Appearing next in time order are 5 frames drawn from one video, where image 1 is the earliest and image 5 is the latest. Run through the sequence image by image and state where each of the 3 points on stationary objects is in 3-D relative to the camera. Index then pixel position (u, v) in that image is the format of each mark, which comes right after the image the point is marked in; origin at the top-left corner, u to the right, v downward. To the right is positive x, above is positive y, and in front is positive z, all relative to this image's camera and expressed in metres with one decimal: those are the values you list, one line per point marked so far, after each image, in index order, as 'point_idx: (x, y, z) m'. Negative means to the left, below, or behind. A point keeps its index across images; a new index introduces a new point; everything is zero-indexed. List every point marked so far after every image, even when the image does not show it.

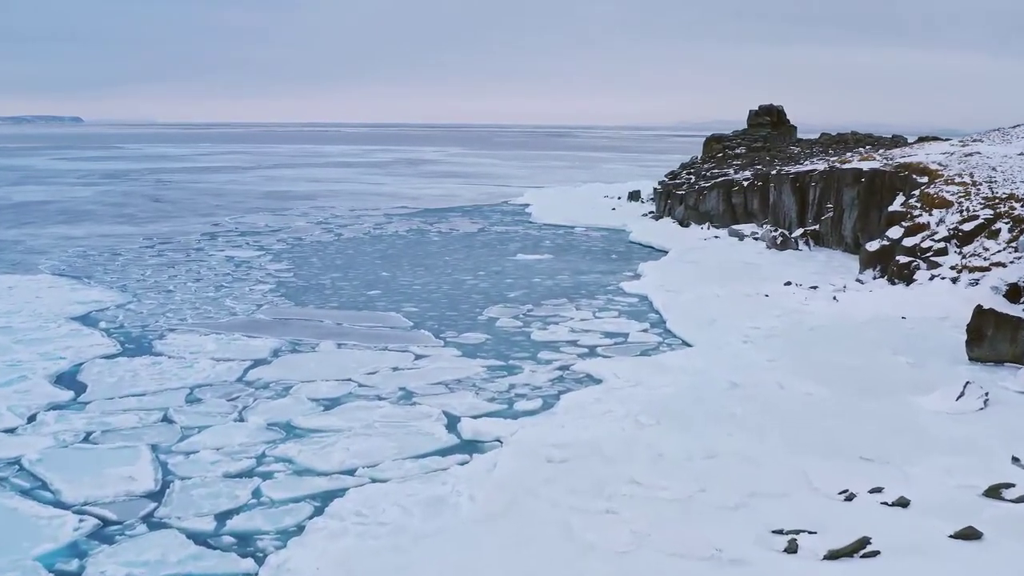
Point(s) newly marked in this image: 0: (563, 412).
0: (+0.5, -1.2, +7.8) m
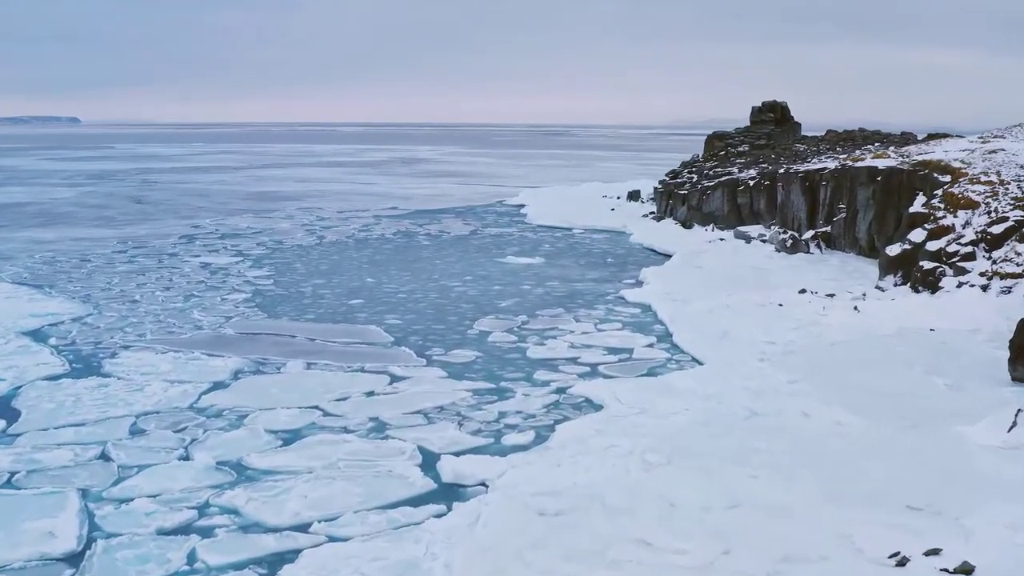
0: (+0.4, -1.3, +6.8) m
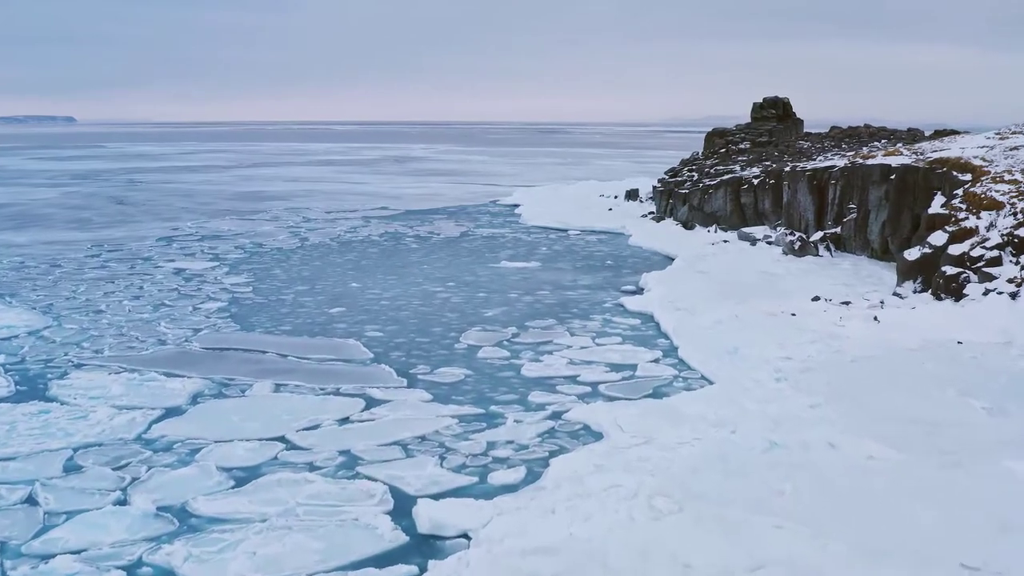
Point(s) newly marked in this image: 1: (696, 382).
0: (+0.3, -1.4, +5.9) m
1: (+1.9, -1.0, +8.3) m
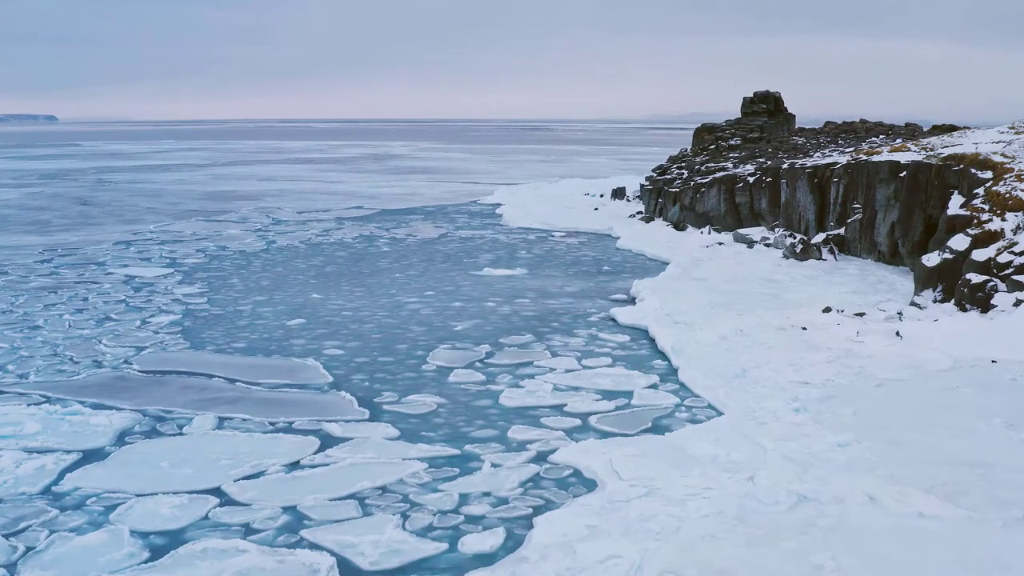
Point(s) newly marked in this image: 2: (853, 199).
0: (+0.2, -1.6, +4.9) m
1: (+1.7, -1.1, +7.2) m
2: (+5.9, +1.5, +14.1) m
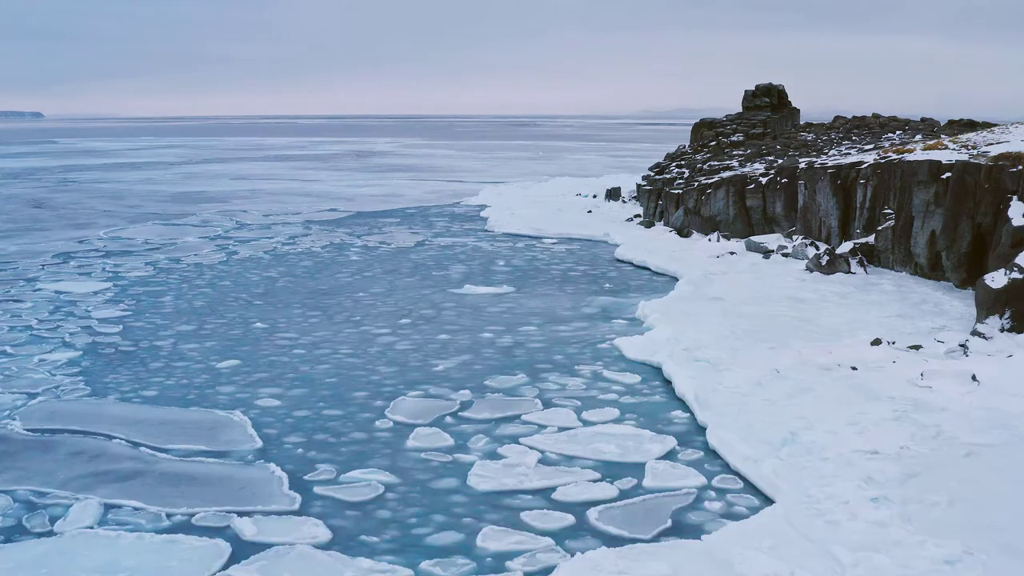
0: (+0.1, -1.9, +3.1) m
1: (+1.6, -1.4, +5.5) m
2: (+5.7, +1.3, +12.5) m
